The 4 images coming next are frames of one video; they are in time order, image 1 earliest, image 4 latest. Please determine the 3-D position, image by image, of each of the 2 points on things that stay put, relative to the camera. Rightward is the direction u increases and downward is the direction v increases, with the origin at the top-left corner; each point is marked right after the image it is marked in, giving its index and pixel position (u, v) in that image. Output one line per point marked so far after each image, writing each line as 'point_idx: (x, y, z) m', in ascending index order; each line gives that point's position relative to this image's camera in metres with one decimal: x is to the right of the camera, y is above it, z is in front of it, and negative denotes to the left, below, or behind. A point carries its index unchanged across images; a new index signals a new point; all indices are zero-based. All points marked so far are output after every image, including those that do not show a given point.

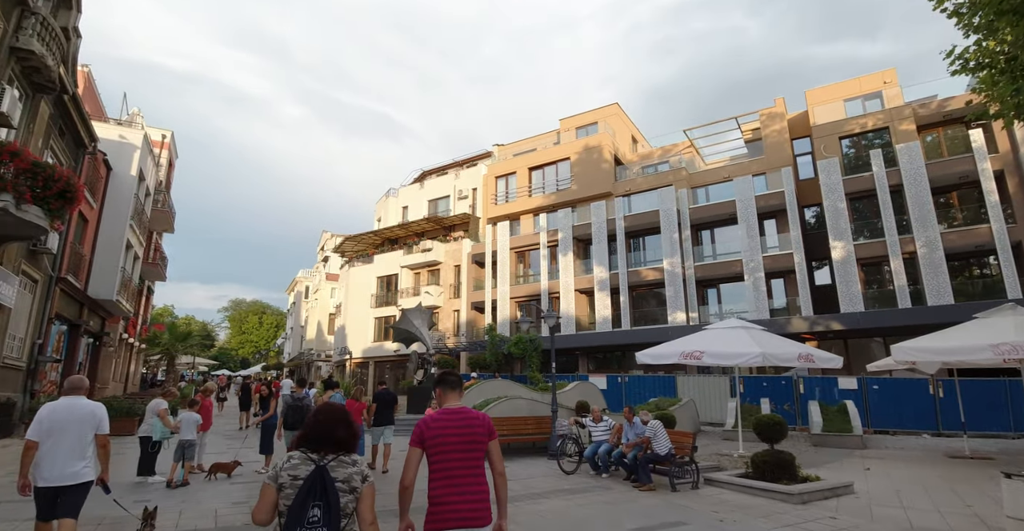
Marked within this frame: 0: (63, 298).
0: (-14.6, -1.1, +18.2) m
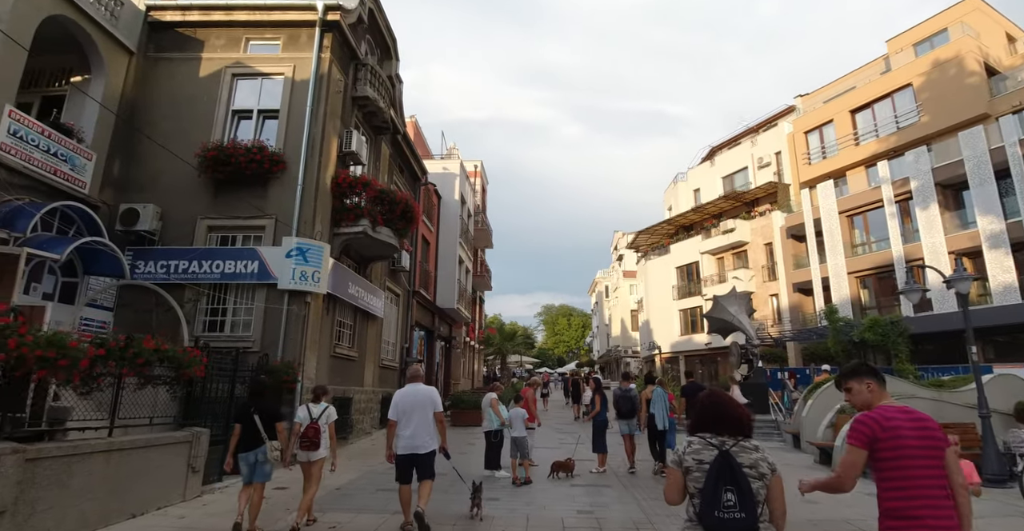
0: (-3.6, -1.7, +21.3) m
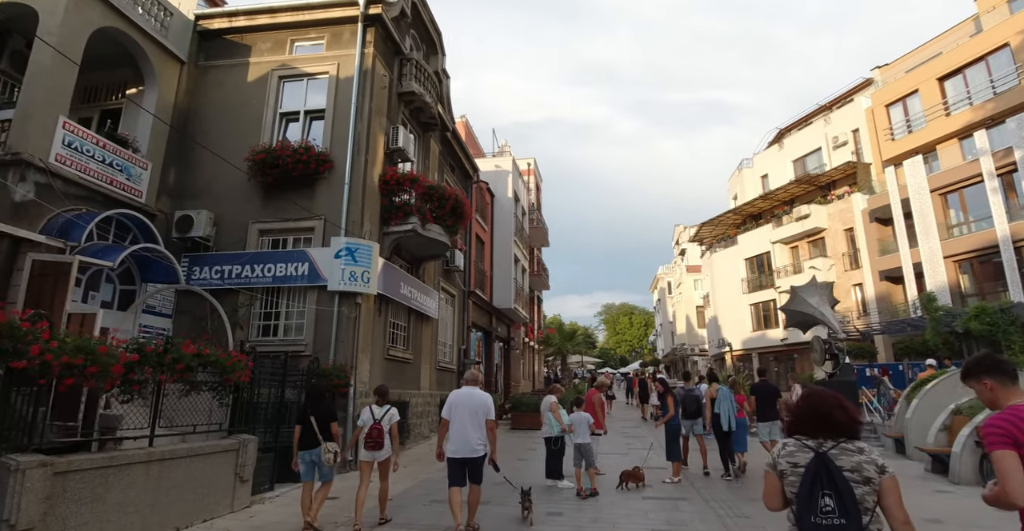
0: (-1.4, -1.7, +20.8) m
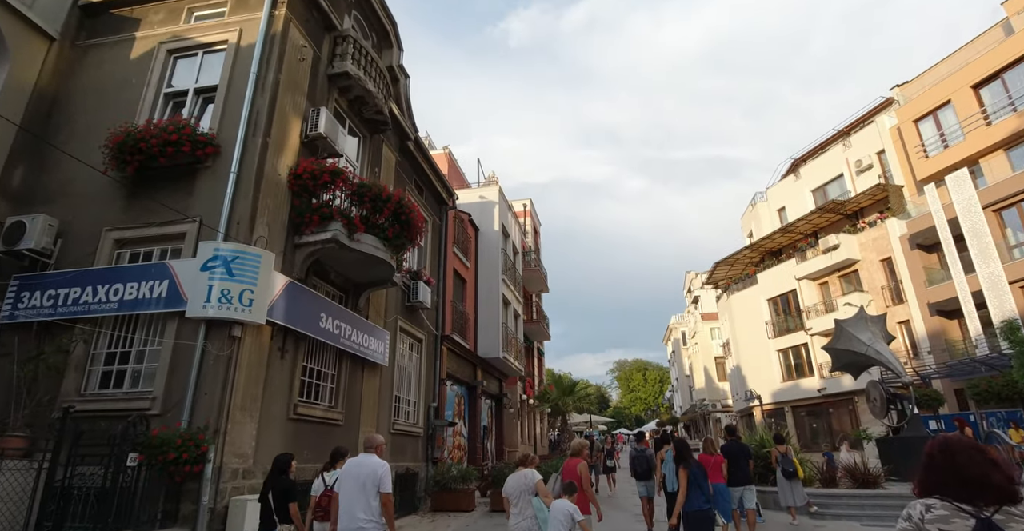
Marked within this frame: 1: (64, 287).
0: (-1.8, -2.9, +17.4) m
1: (-6.3, -0.3, +7.8) m
